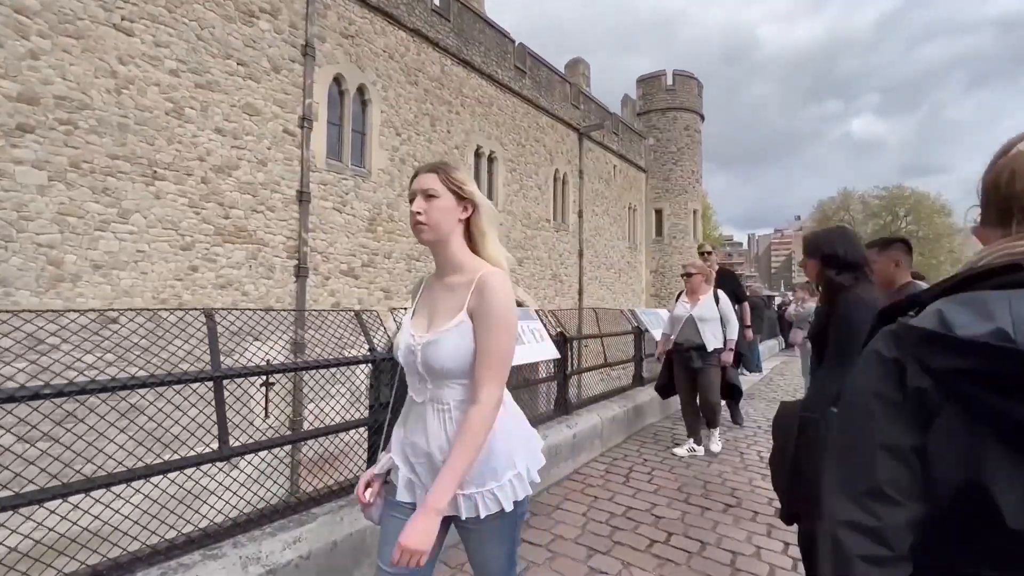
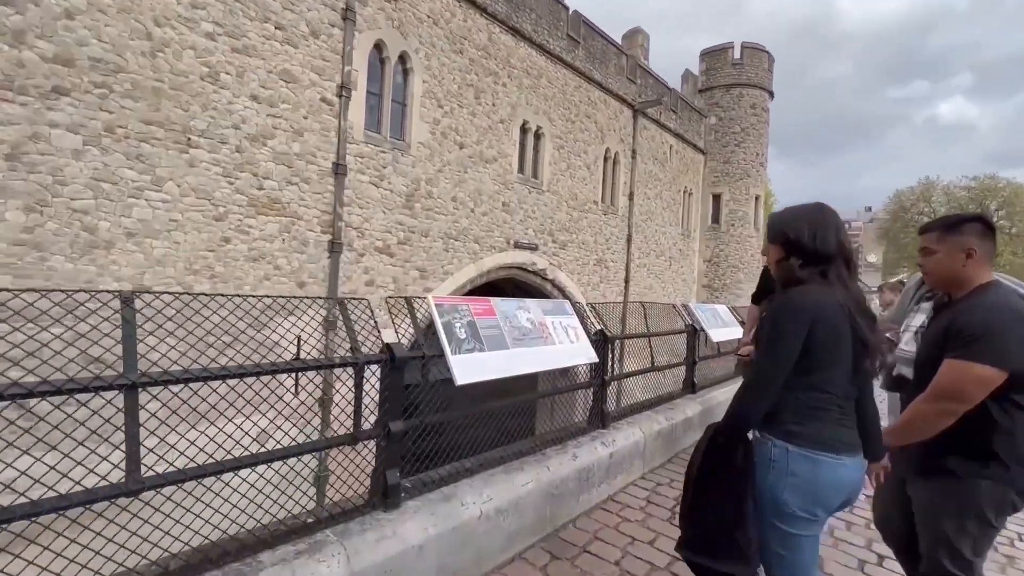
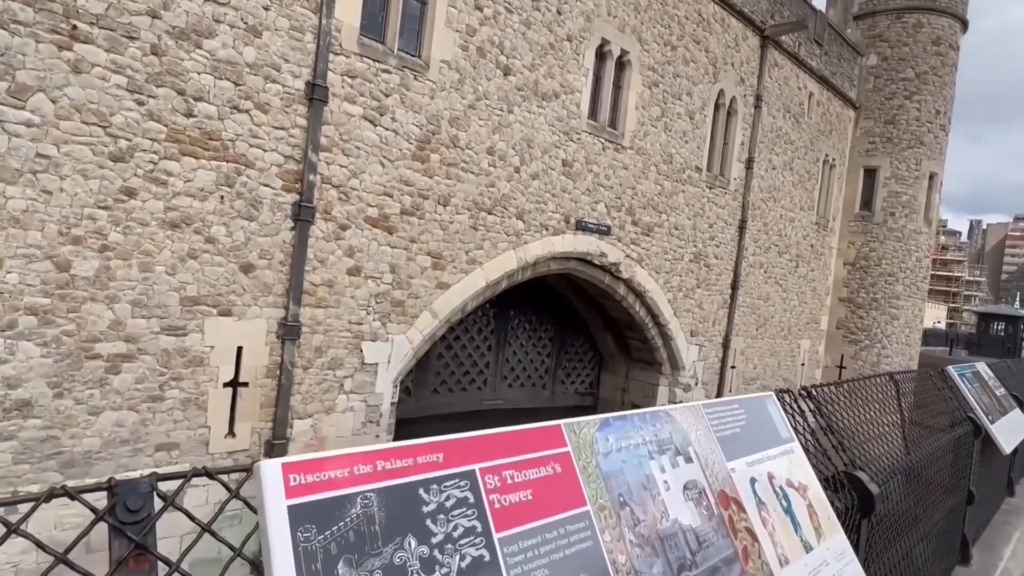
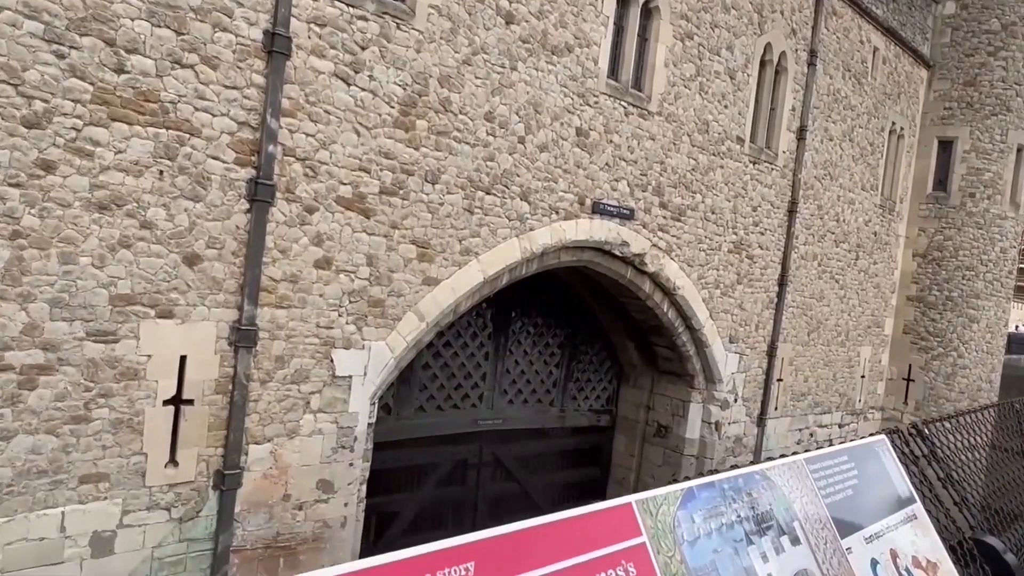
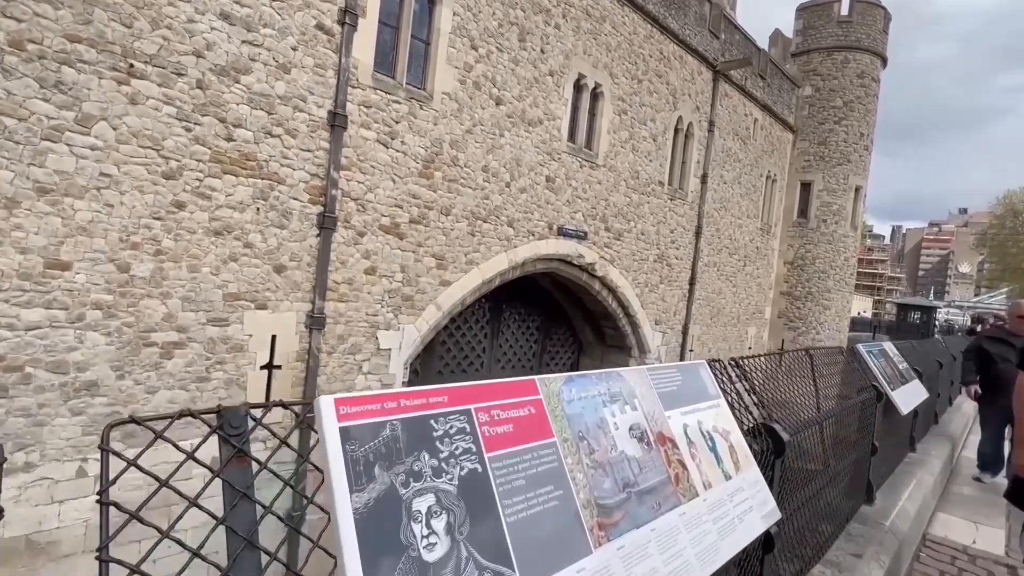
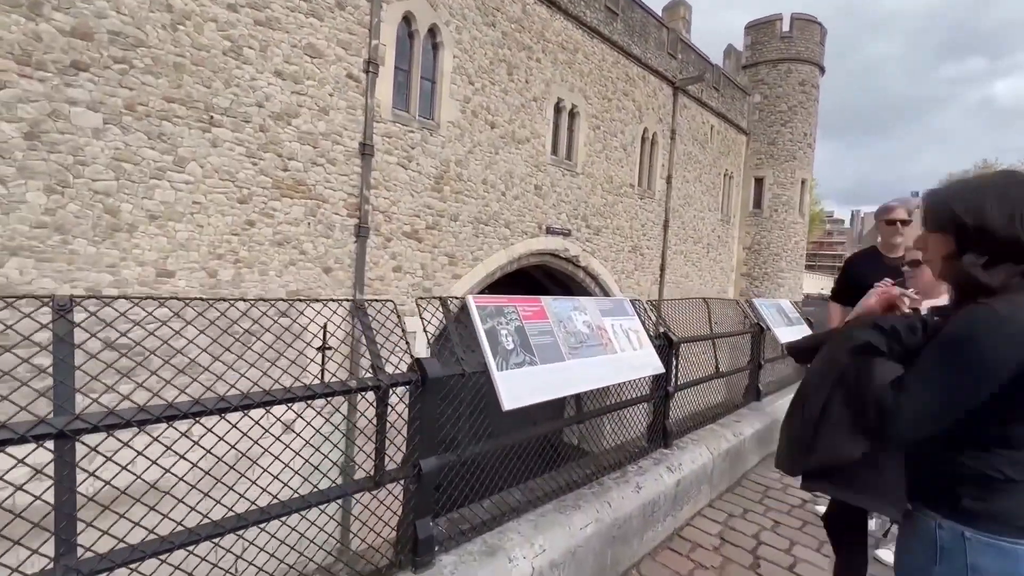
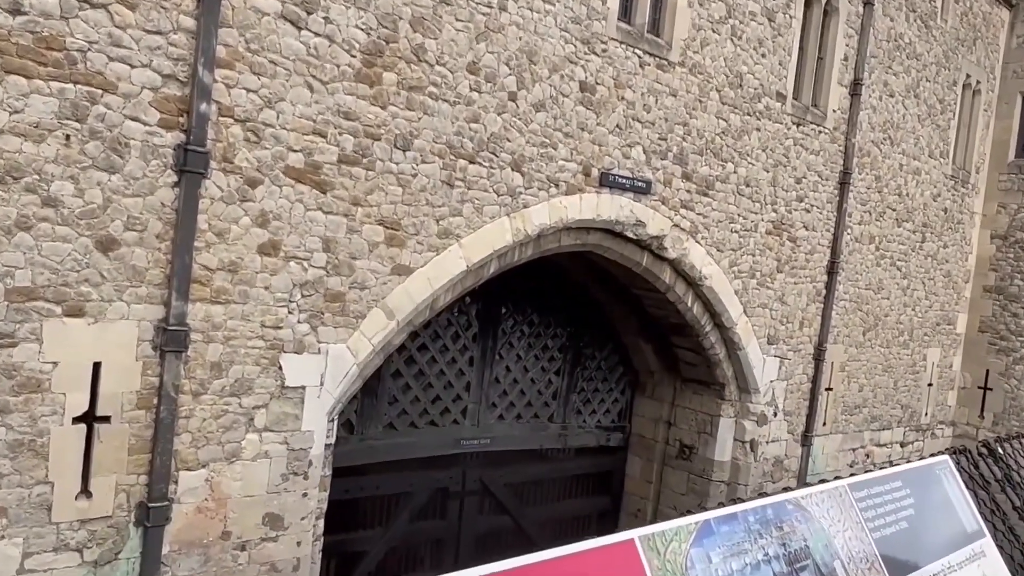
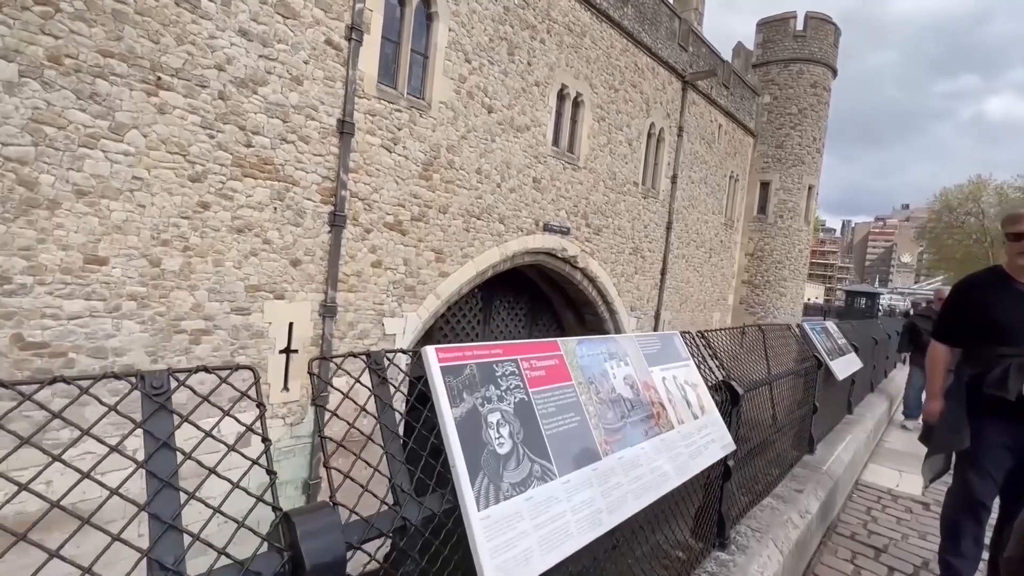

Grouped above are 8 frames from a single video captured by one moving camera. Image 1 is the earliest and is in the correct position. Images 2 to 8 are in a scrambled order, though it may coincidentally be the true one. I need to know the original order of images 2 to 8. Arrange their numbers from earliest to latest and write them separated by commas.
2, 6, 8, 5, 3, 4, 7
